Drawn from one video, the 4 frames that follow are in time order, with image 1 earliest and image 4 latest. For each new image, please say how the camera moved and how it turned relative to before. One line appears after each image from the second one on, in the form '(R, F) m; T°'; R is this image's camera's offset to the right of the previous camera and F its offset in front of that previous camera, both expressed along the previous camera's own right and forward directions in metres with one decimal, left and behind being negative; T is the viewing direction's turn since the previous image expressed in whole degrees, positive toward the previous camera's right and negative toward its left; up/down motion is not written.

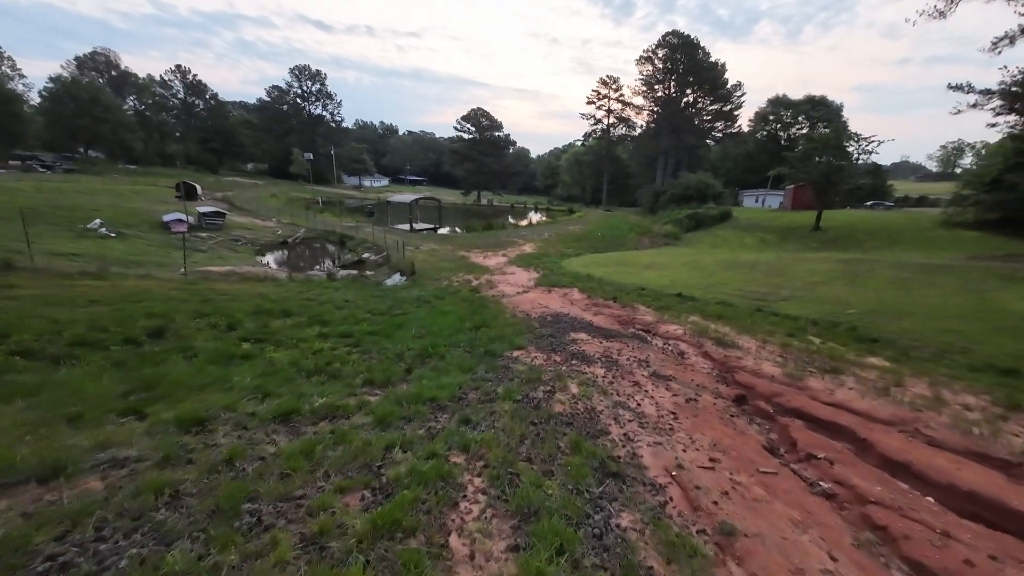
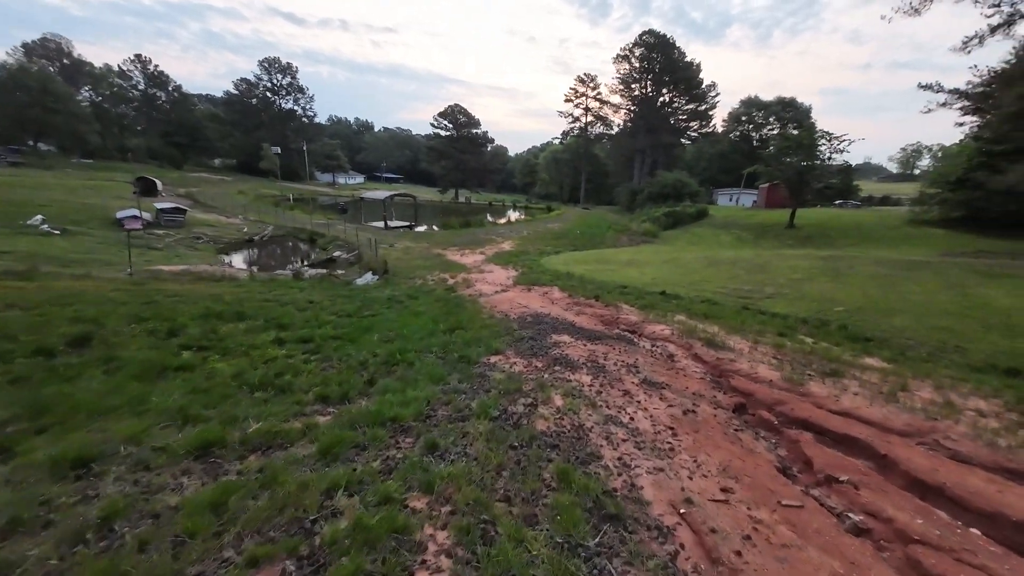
(+0.1, +0.9) m; +3°
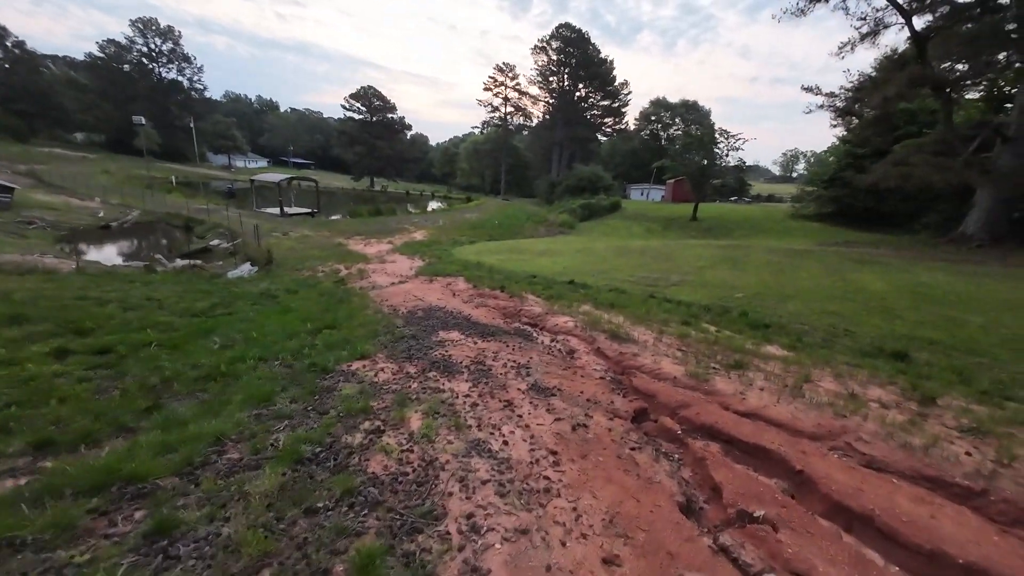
(+1.0, +1.6) m; +10°
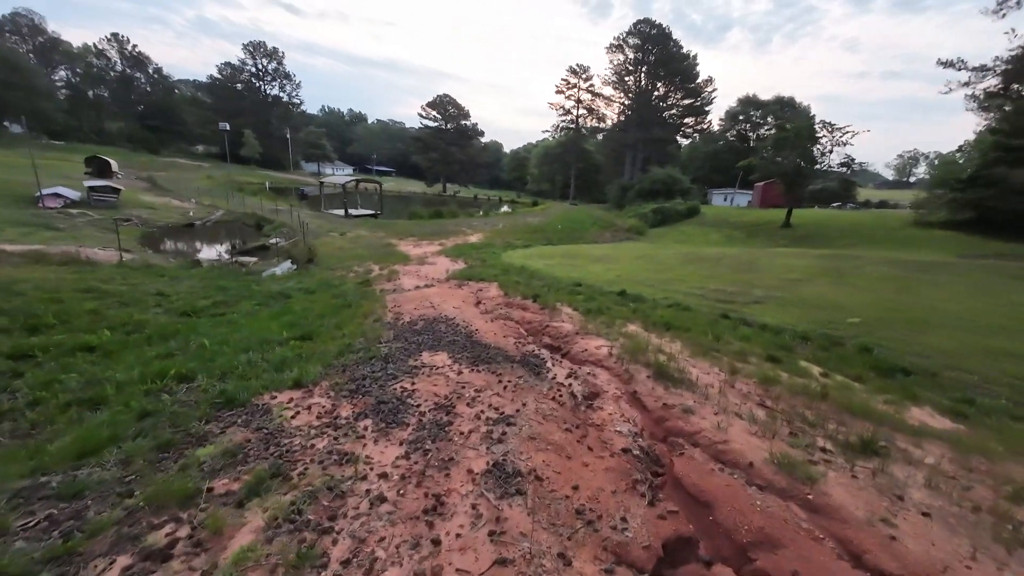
(+1.1, +2.7) m; -9°
